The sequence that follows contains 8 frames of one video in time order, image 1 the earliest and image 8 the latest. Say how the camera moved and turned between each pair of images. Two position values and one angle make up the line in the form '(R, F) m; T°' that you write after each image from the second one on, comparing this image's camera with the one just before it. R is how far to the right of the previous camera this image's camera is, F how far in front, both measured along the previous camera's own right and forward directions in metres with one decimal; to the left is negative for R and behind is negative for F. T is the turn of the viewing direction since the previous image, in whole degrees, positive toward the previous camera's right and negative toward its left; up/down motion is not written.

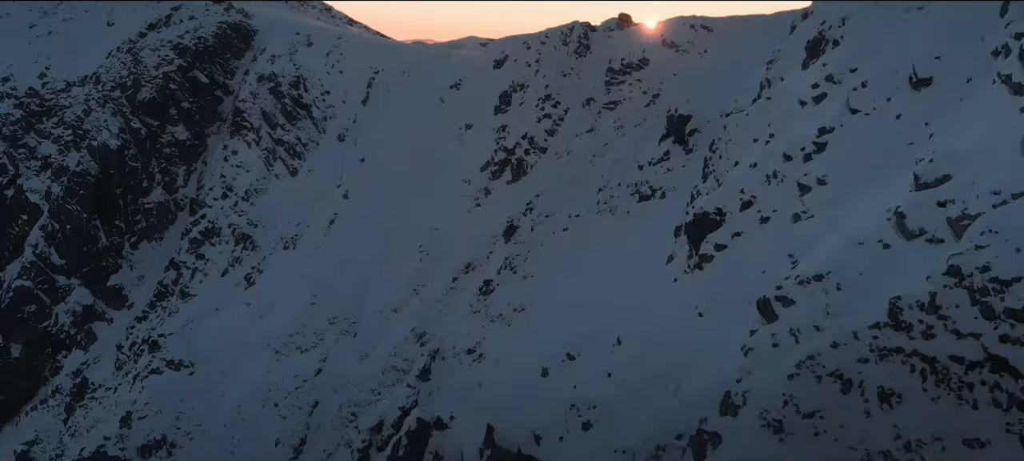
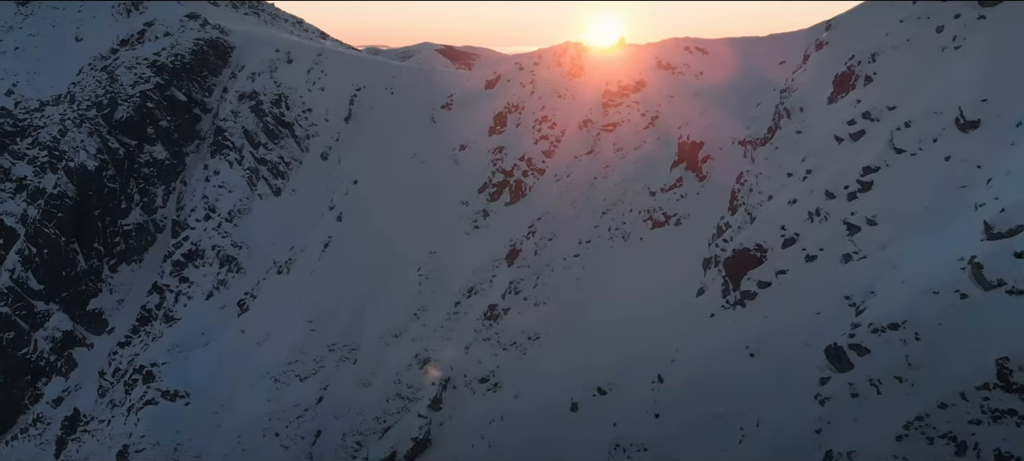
(-1.7, +0.2) m; +3°
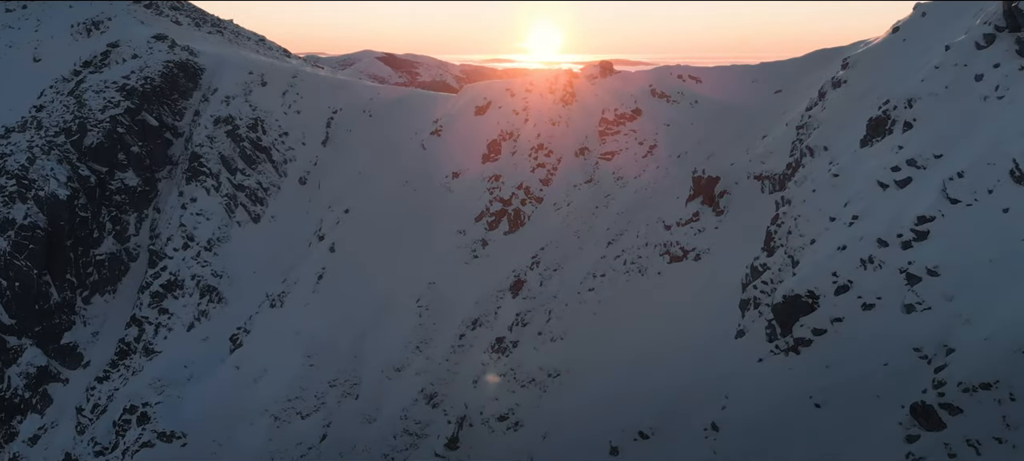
(-2.2, +0.2) m; +4°
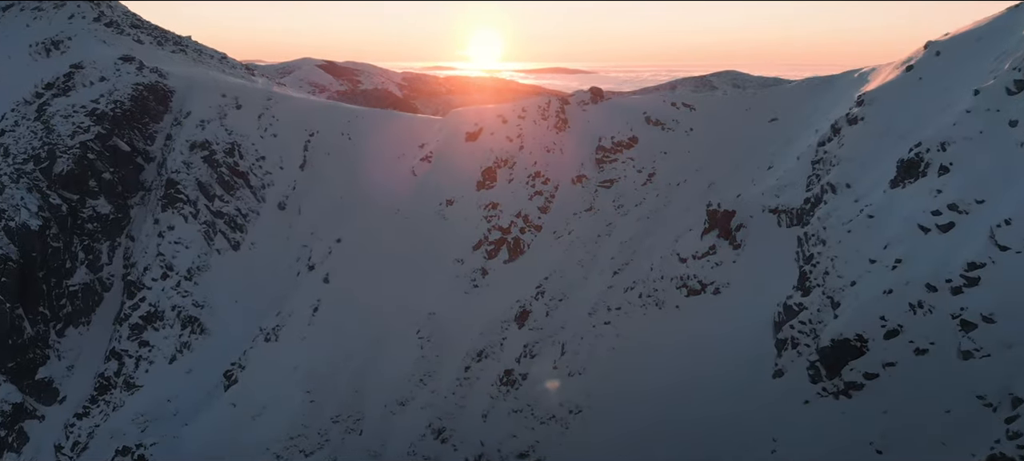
(-2.2, +0.2) m; +4°
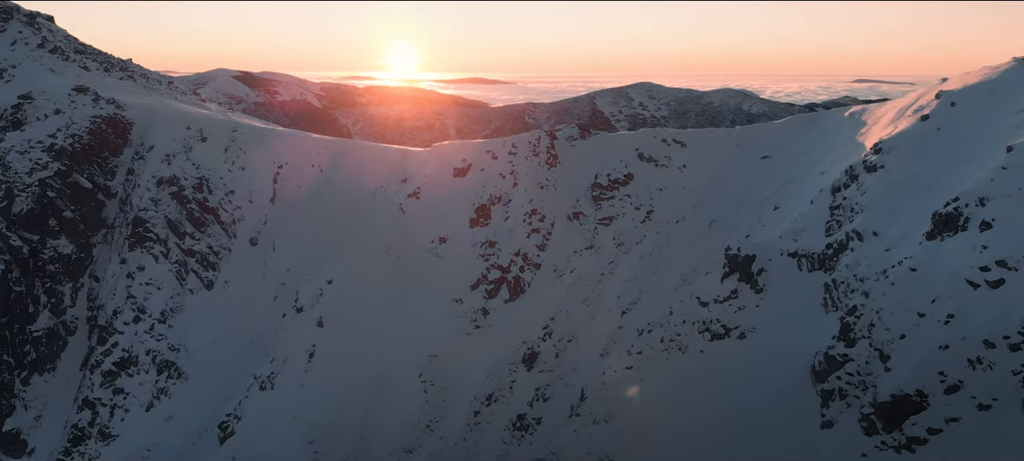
(-3.1, +0.2) m; +5°
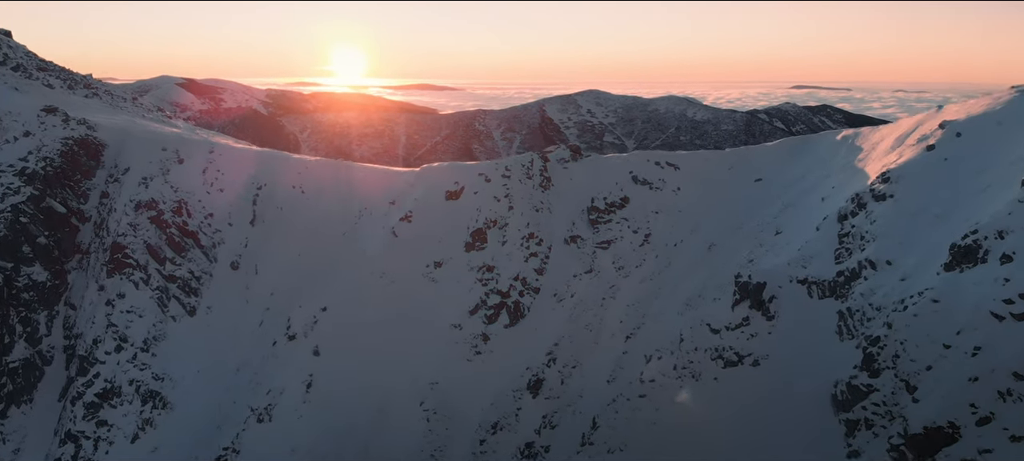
(-2.0, +0.1) m; +3°
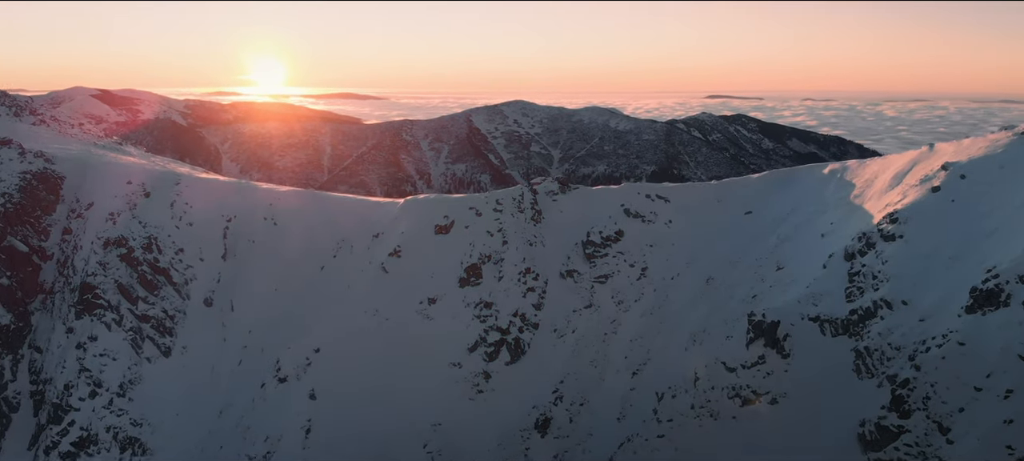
(-2.9, +0.1) m; +5°
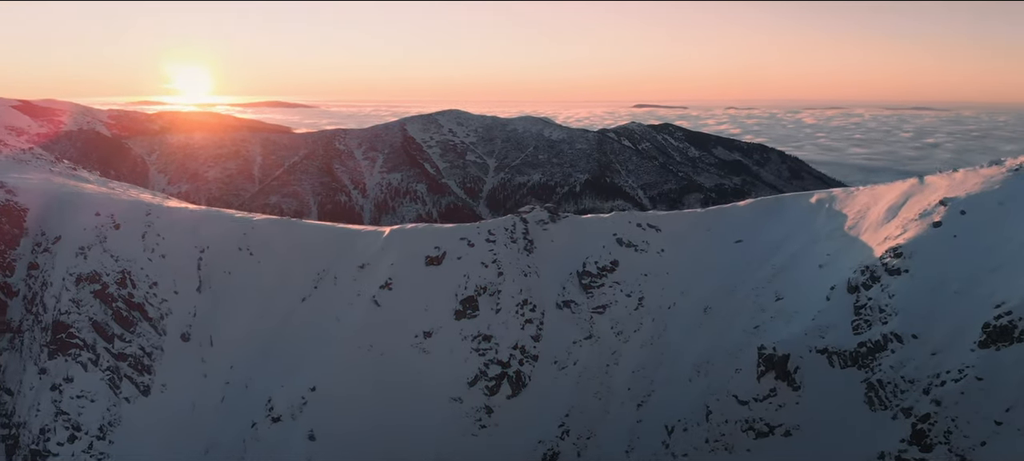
(-2.6, 0.0) m; +4°
